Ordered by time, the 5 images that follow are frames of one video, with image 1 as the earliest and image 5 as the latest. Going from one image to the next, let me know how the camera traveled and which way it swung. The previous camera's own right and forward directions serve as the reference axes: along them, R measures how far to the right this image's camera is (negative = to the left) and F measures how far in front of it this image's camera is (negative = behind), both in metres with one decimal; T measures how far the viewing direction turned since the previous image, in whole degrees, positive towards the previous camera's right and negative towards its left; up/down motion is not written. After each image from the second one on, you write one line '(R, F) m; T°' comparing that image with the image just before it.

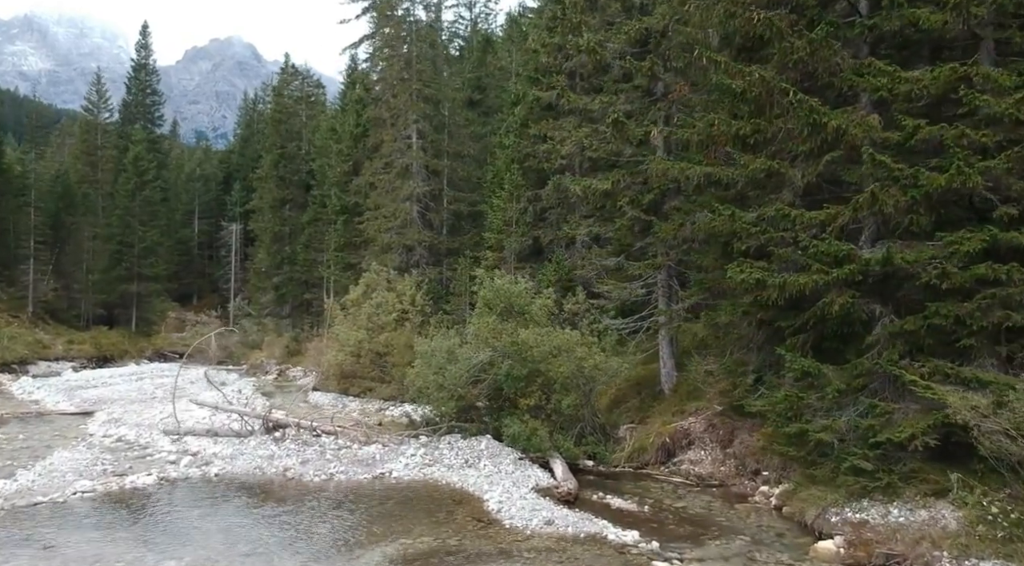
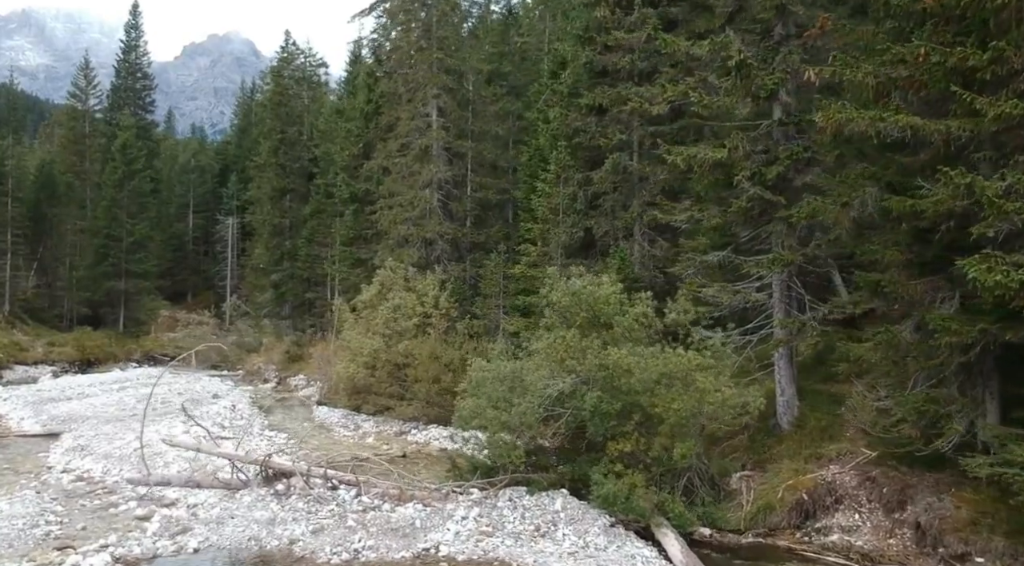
(-1.4, +4.1) m; 0°
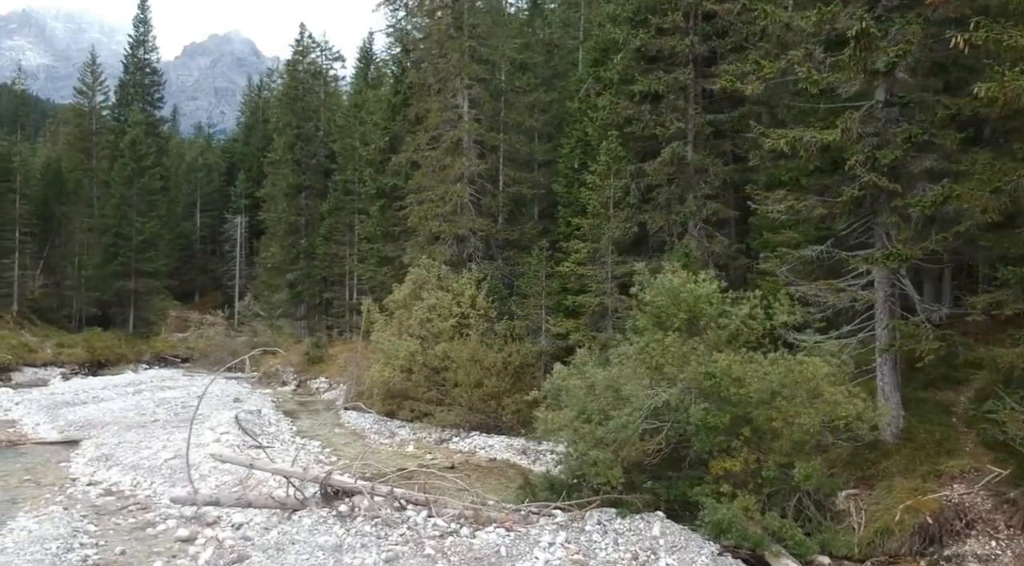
(-1.3, +1.2) m; 0°
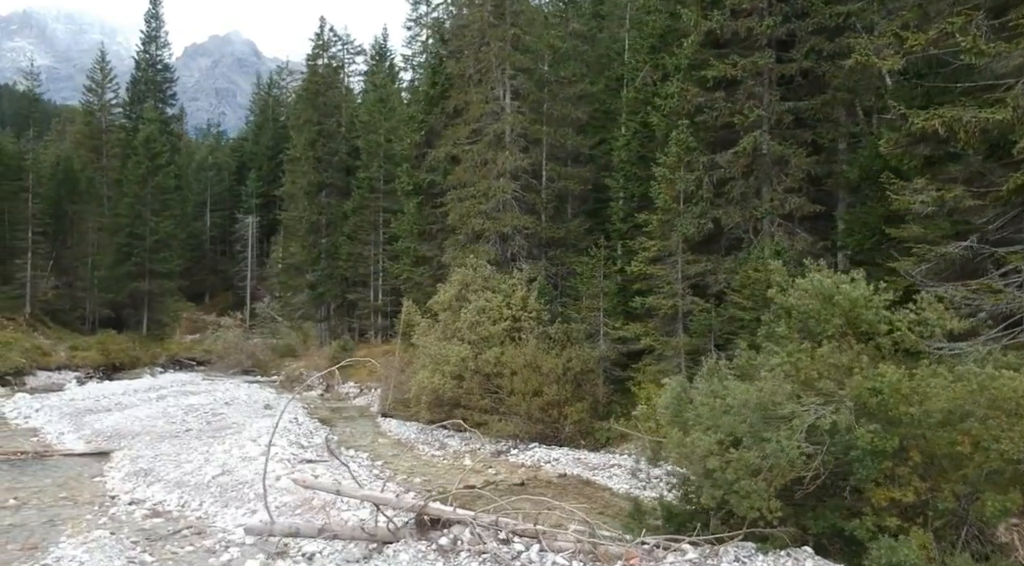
(-1.5, +1.3) m; 0°
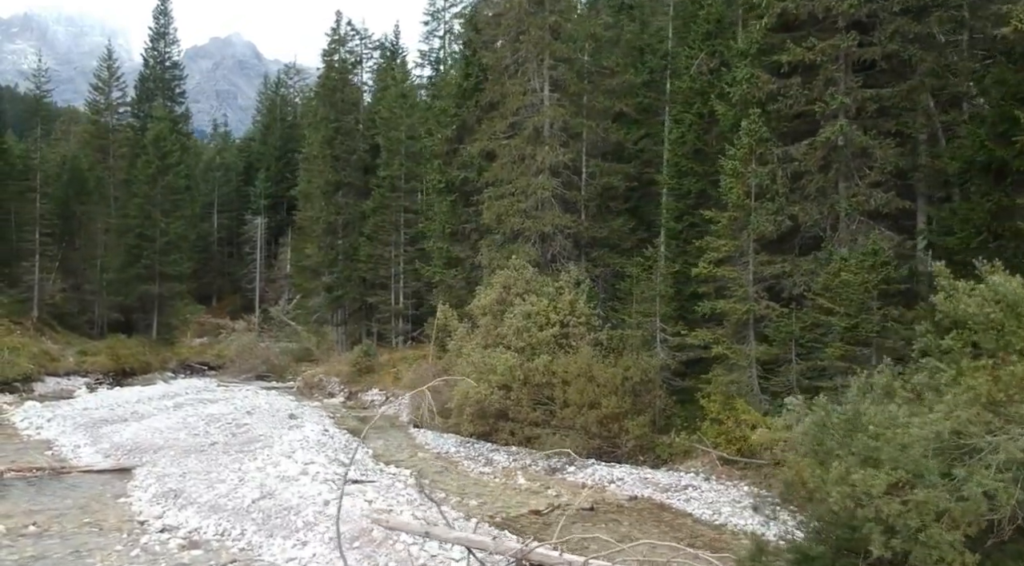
(-1.3, +1.4) m; 0°
